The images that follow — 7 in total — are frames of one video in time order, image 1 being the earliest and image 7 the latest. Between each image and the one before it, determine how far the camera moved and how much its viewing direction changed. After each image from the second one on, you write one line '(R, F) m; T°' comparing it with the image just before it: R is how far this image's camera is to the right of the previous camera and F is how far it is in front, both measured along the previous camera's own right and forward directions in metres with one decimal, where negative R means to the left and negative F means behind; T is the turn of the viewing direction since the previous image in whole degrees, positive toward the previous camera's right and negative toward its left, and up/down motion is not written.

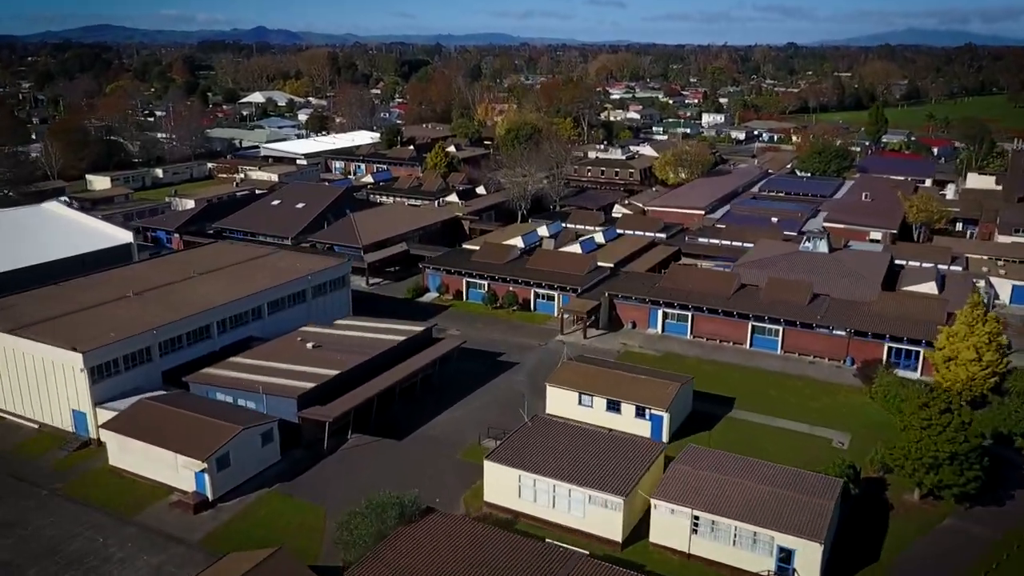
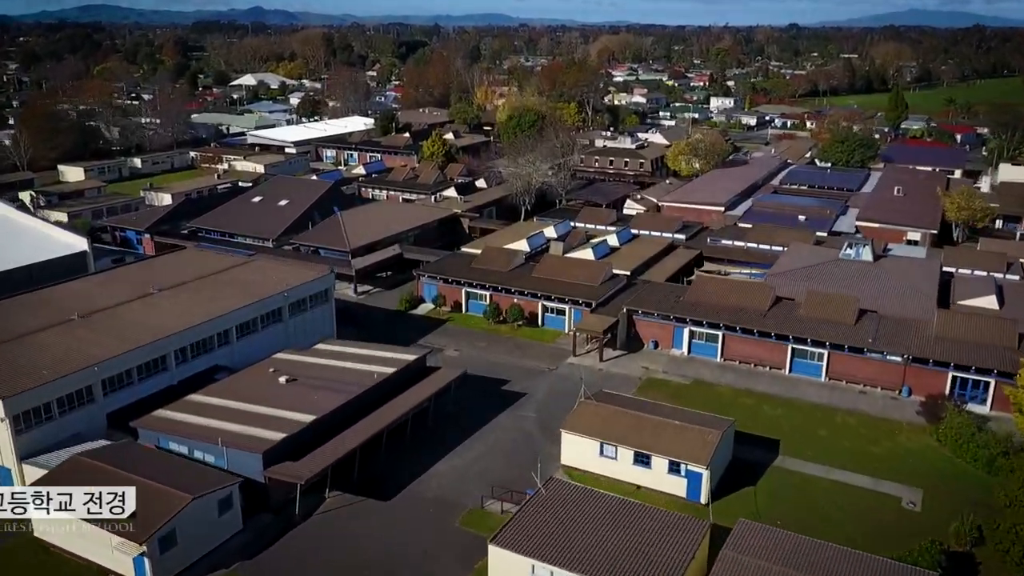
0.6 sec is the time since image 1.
(-0.2, +3.7) m; 0°
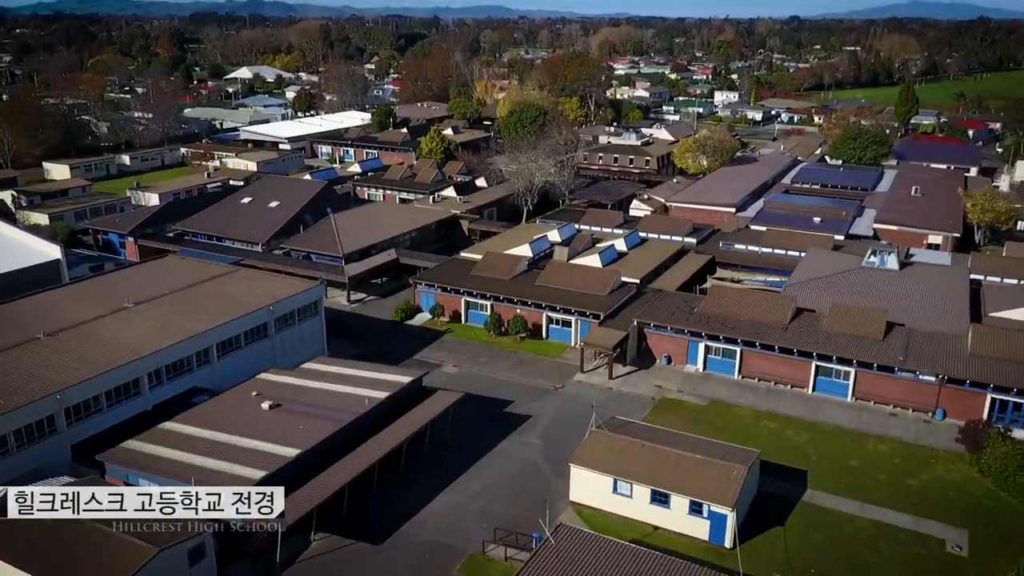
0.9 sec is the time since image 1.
(-0.1, +1.8) m; 0°
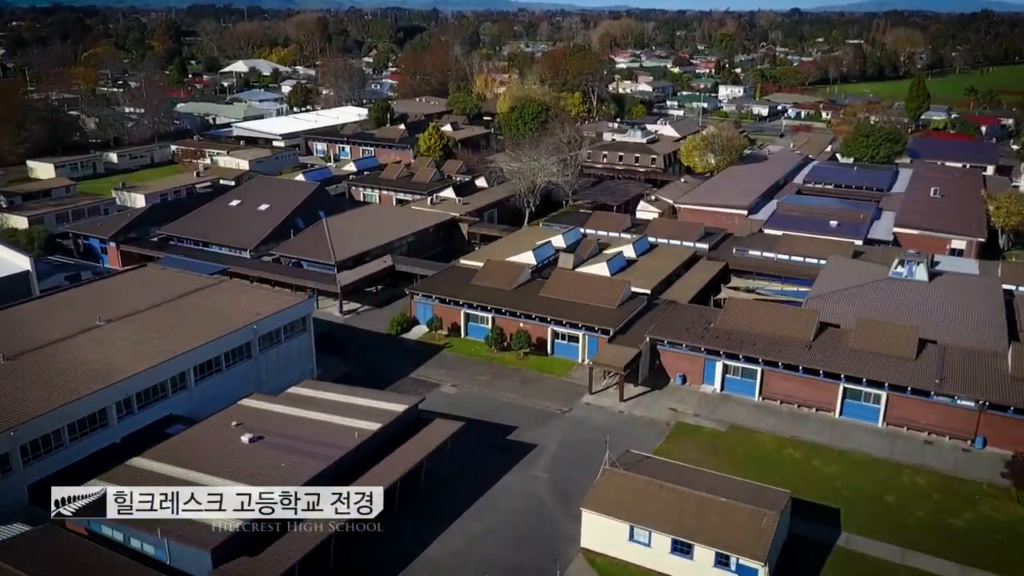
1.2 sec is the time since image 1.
(-0.1, +1.8) m; 0°
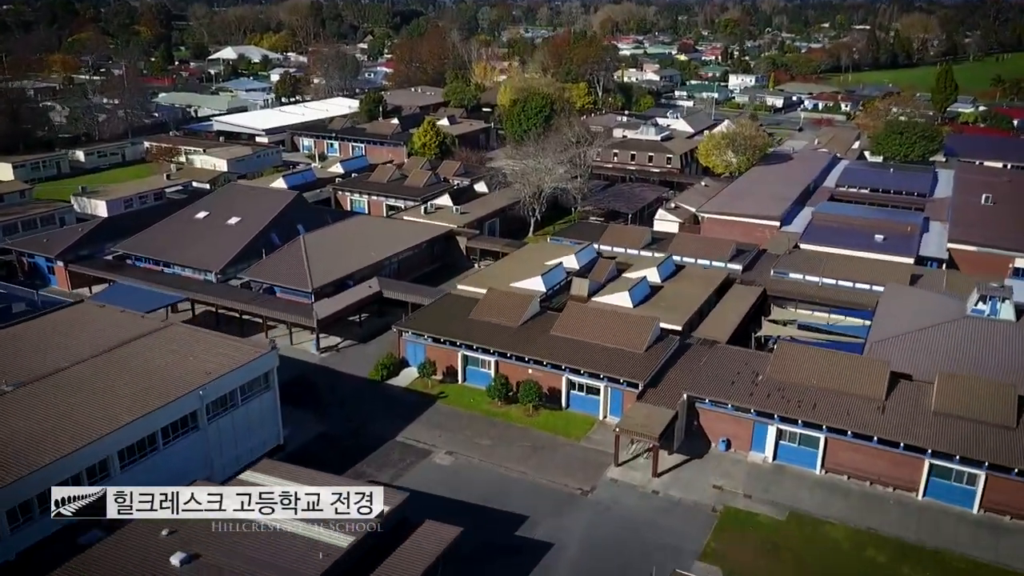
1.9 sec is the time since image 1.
(-0.3, +4.2) m; 0°
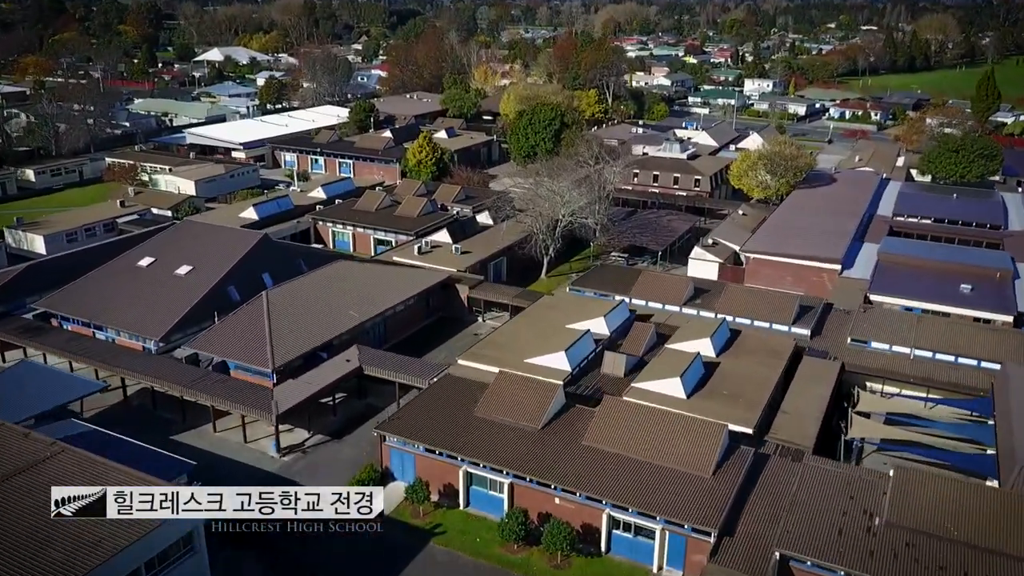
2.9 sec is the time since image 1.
(-0.5, +5.6) m; 0°
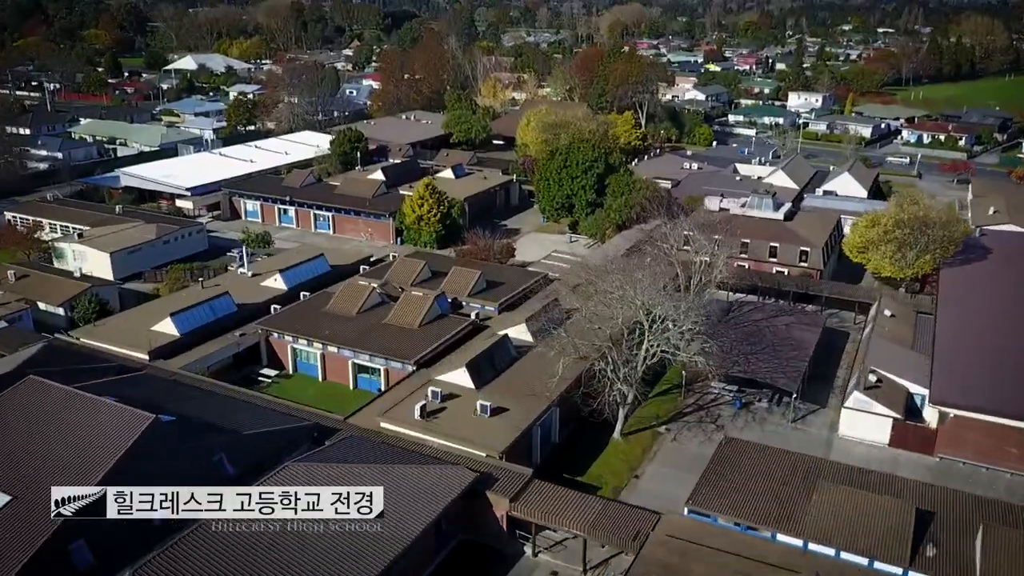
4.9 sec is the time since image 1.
(-1.6, +11.4) m; 0°
